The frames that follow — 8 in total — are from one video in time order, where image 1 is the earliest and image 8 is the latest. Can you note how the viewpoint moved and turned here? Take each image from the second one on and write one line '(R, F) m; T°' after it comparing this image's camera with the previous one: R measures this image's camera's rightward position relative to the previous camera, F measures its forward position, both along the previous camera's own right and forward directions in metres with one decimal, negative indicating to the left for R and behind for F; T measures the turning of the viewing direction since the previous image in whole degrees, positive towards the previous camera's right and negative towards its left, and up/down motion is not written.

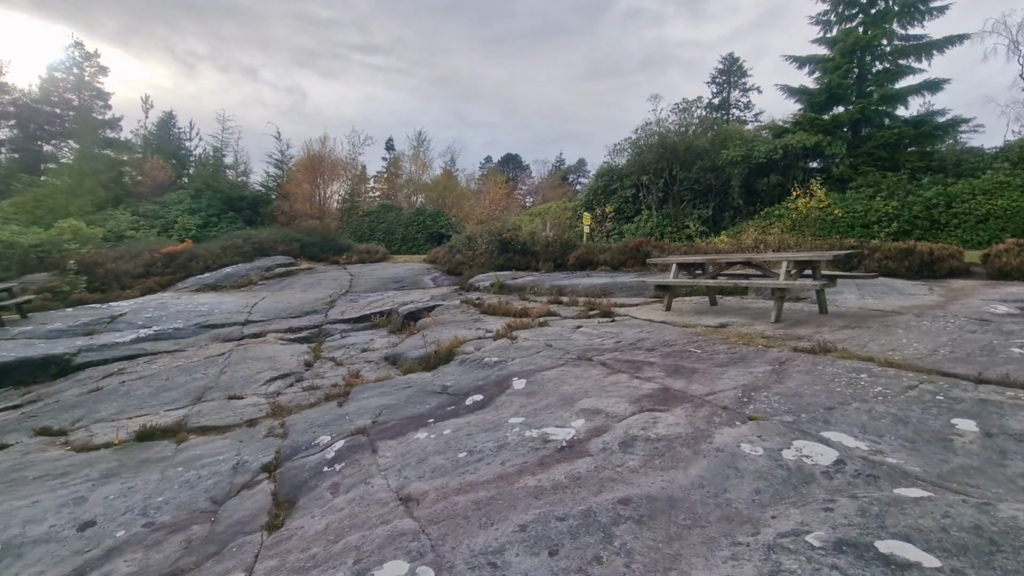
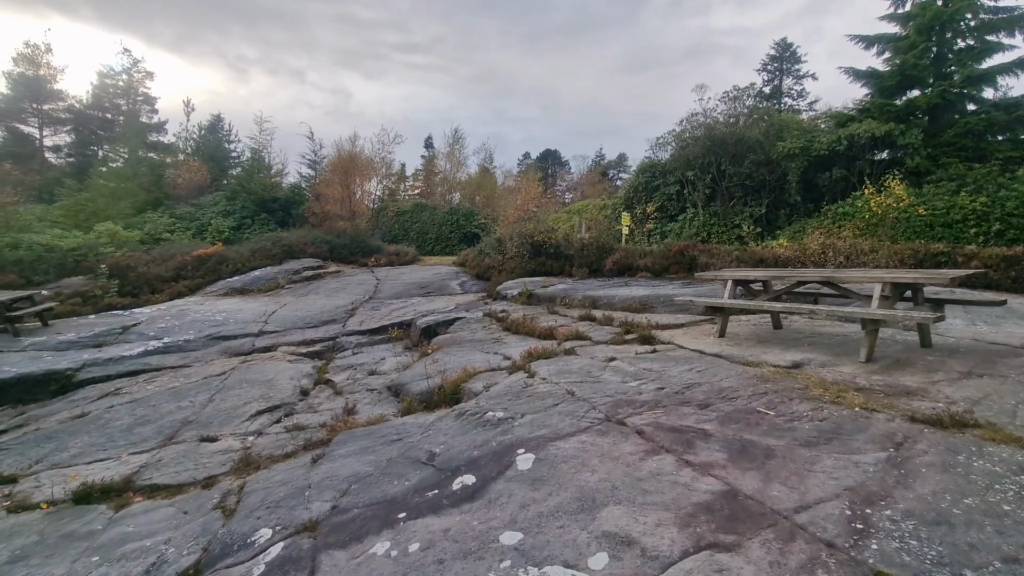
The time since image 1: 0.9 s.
(+0.2, +1.2) m; -4°
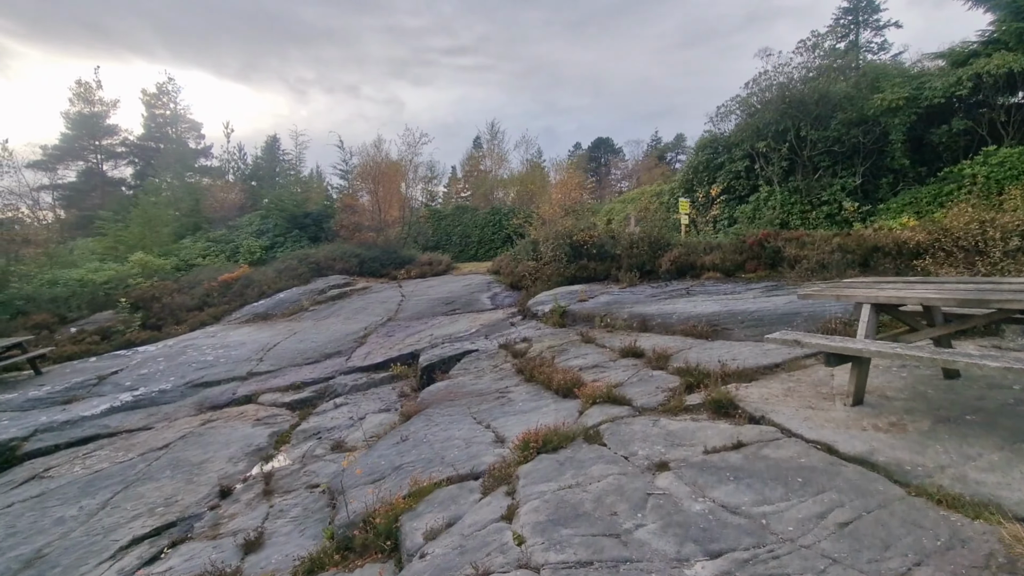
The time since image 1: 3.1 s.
(+0.7, +2.5) m; -7°
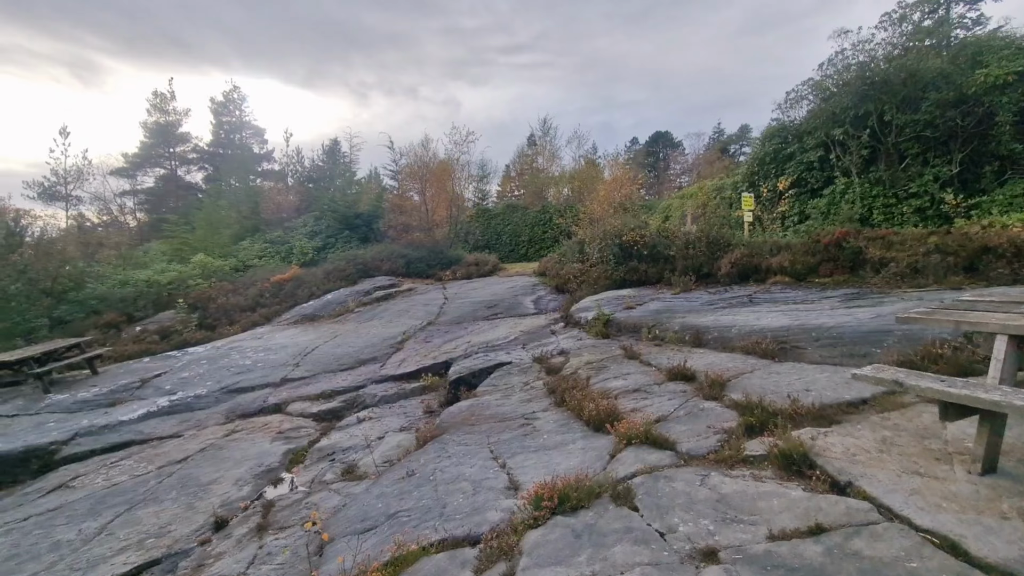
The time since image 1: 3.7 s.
(+0.3, +0.7) m; -6°
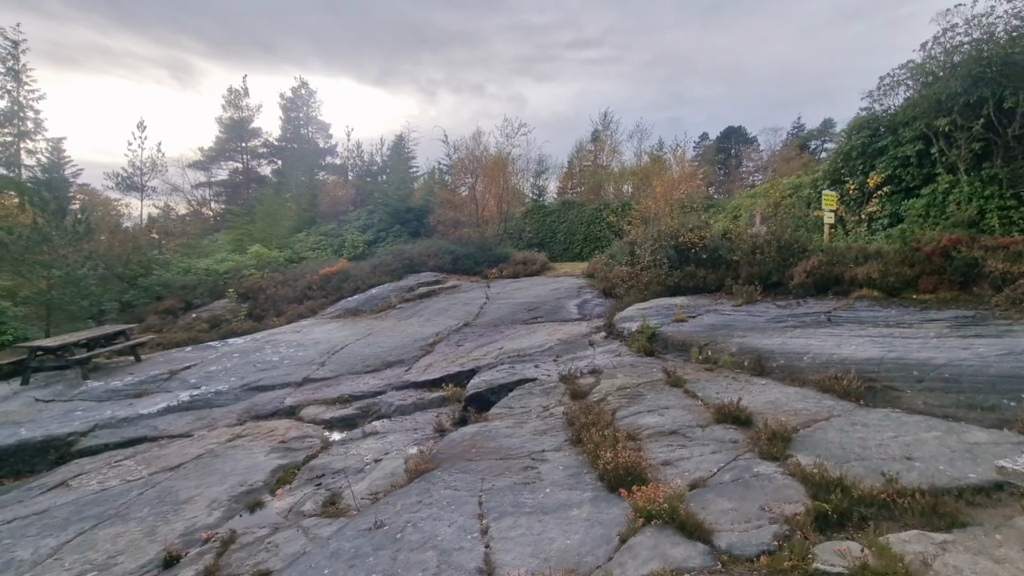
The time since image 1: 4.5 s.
(+0.4, +1.0) m; -7°
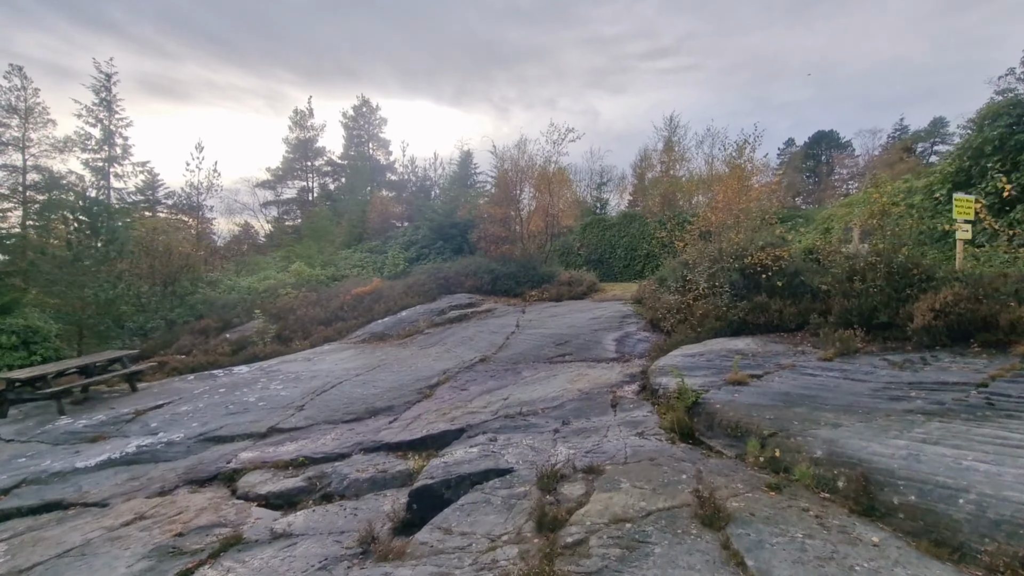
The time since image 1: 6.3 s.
(+1.0, +2.1) m; -8°
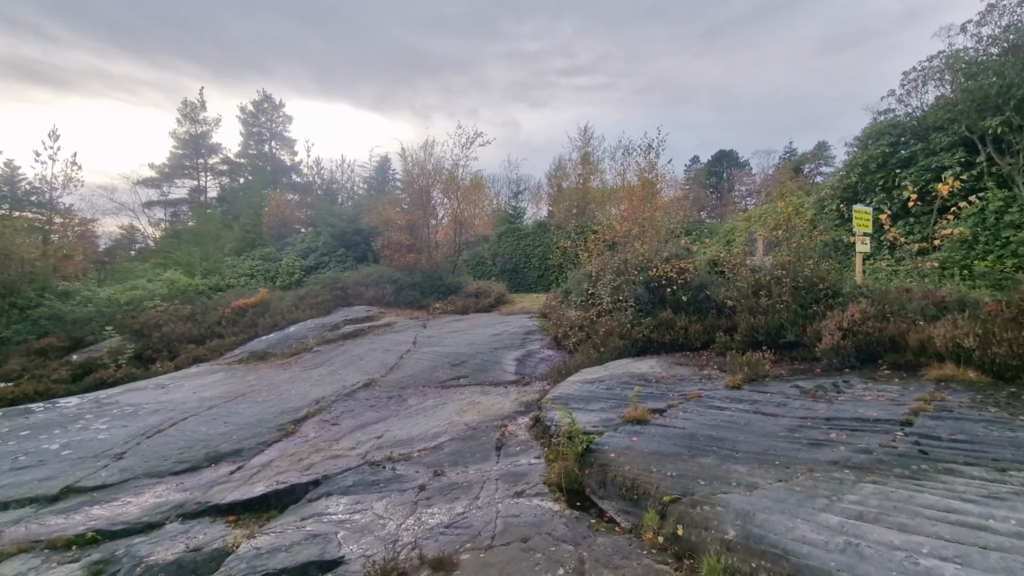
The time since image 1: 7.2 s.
(+0.6, +1.1) m; +9°
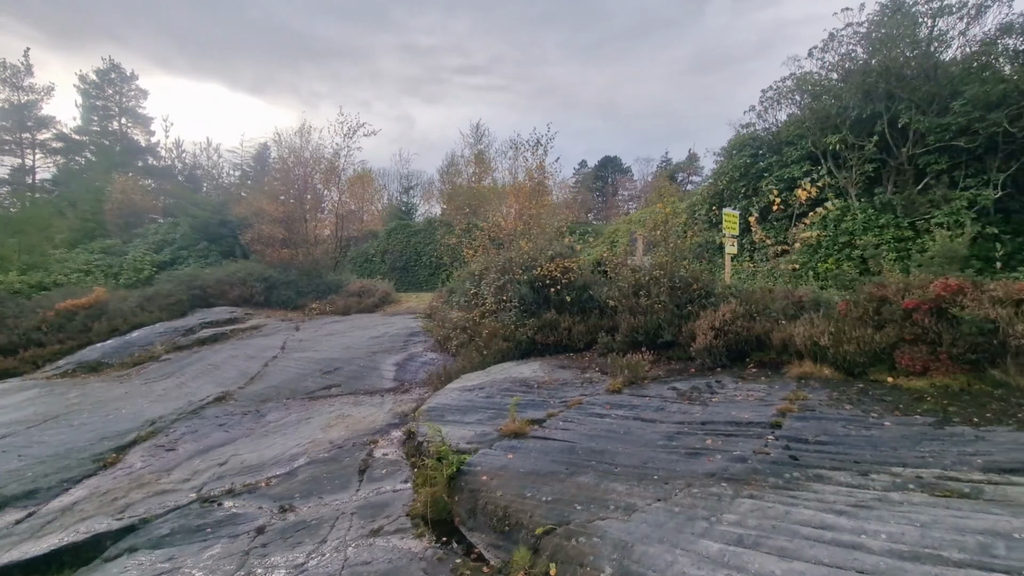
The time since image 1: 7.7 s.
(+0.2, +0.5) m; +12°
